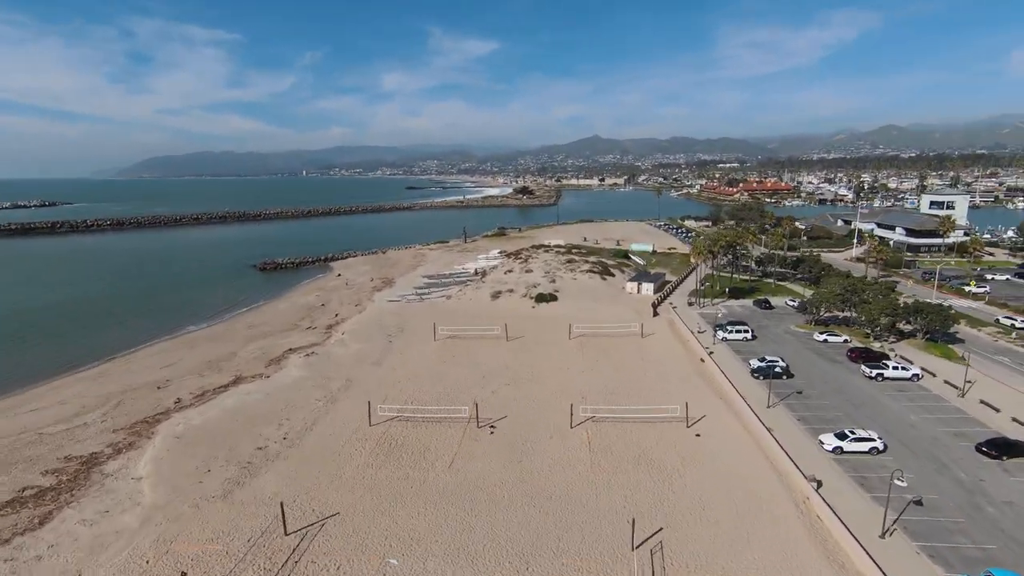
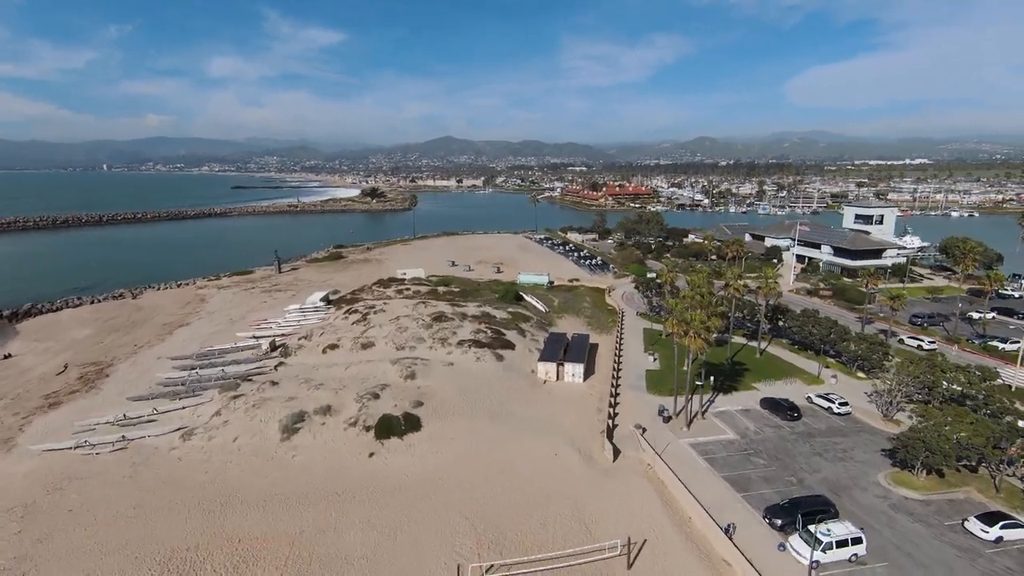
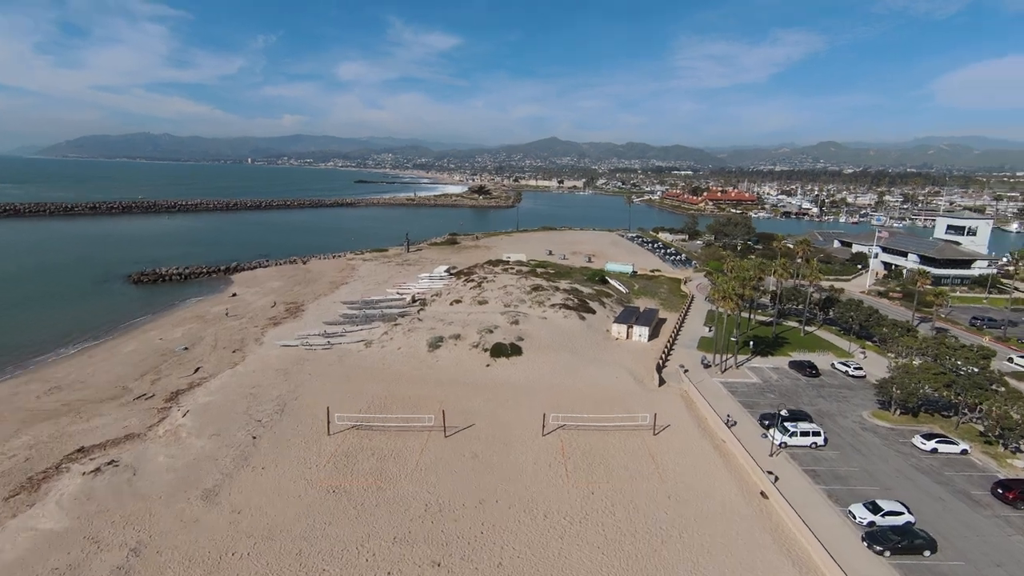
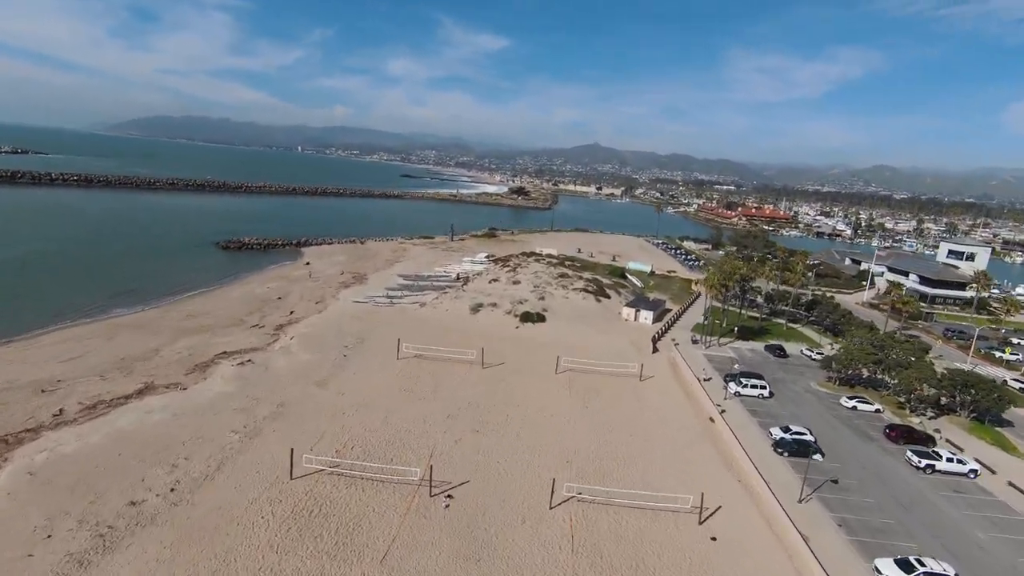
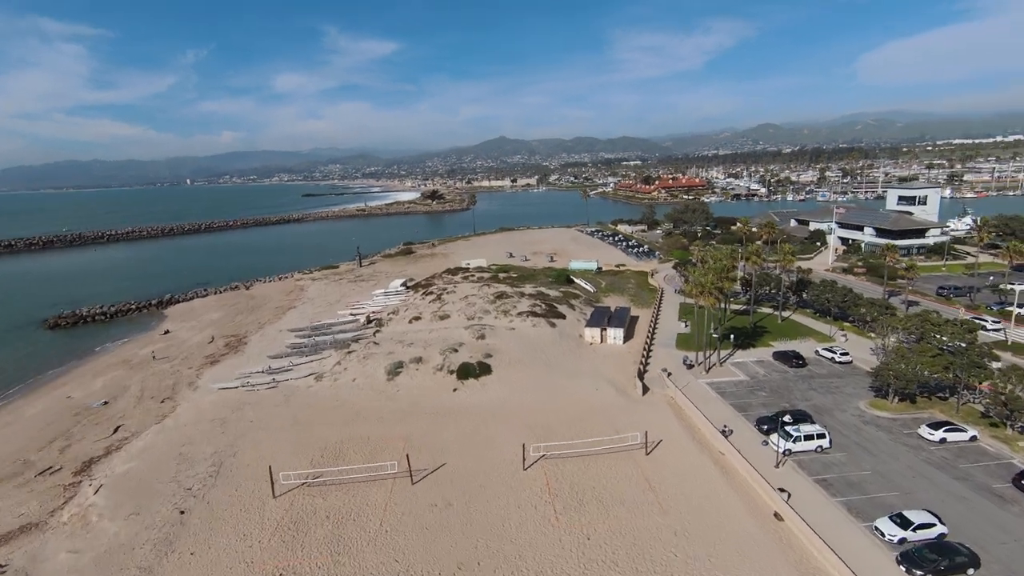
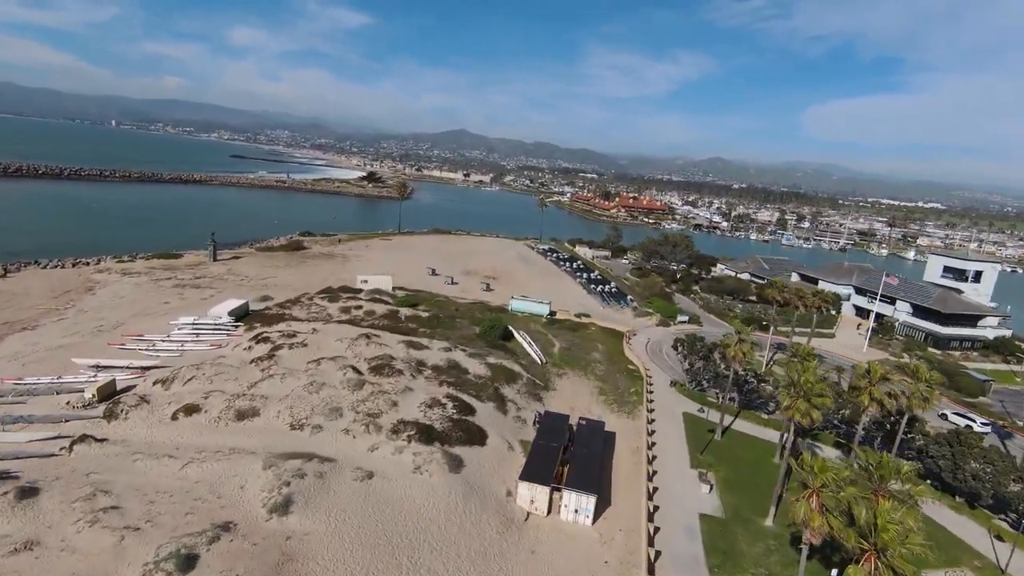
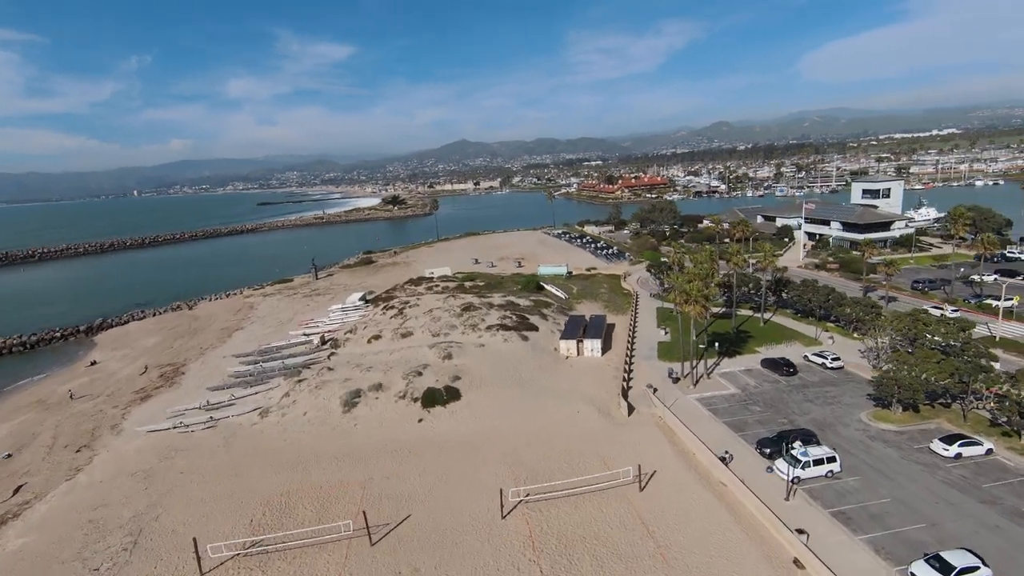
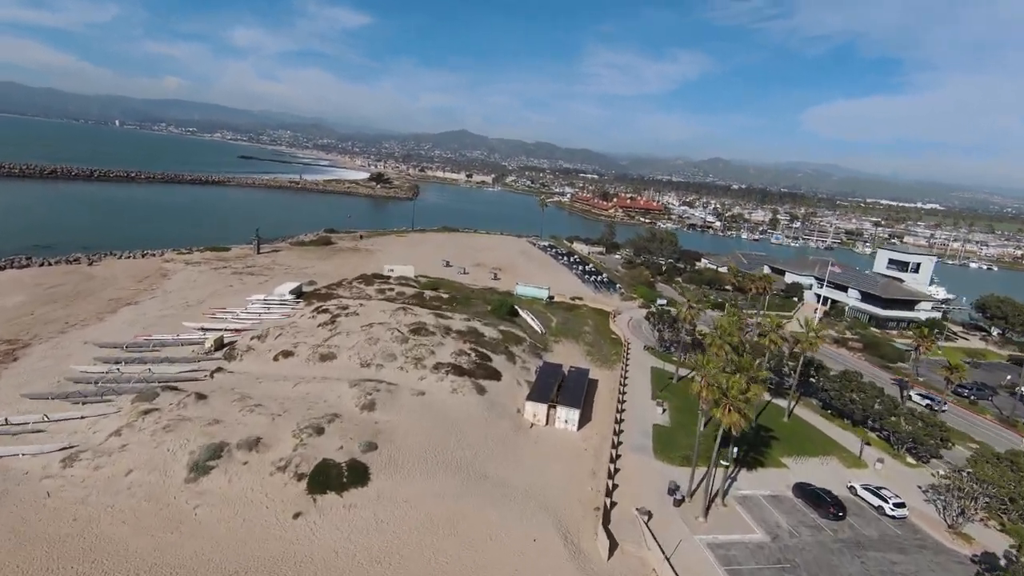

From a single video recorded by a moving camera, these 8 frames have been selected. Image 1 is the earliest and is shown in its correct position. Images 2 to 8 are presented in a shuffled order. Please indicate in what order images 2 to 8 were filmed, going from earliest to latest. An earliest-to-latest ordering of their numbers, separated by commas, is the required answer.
4, 3, 5, 7, 2, 8, 6
